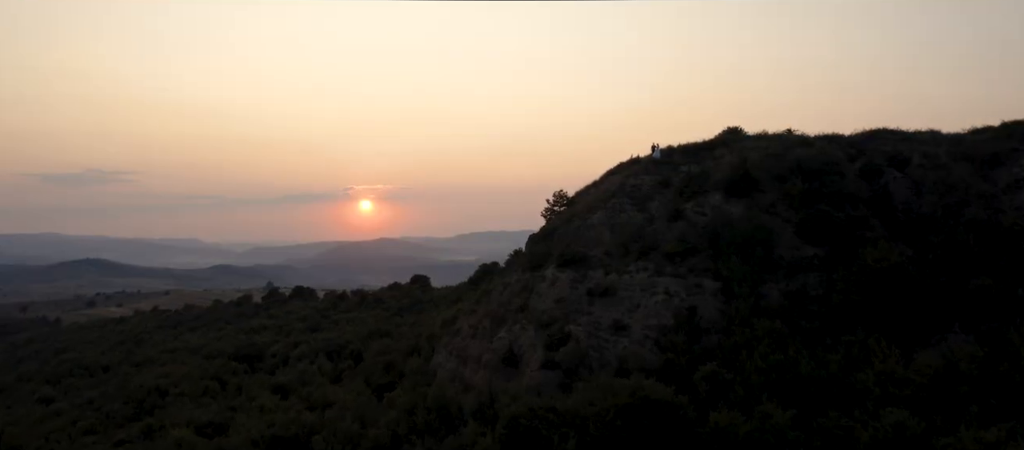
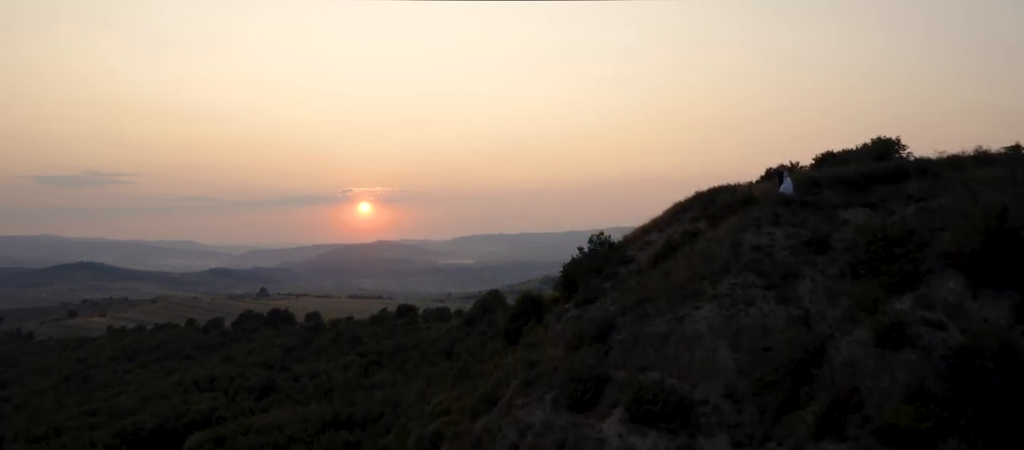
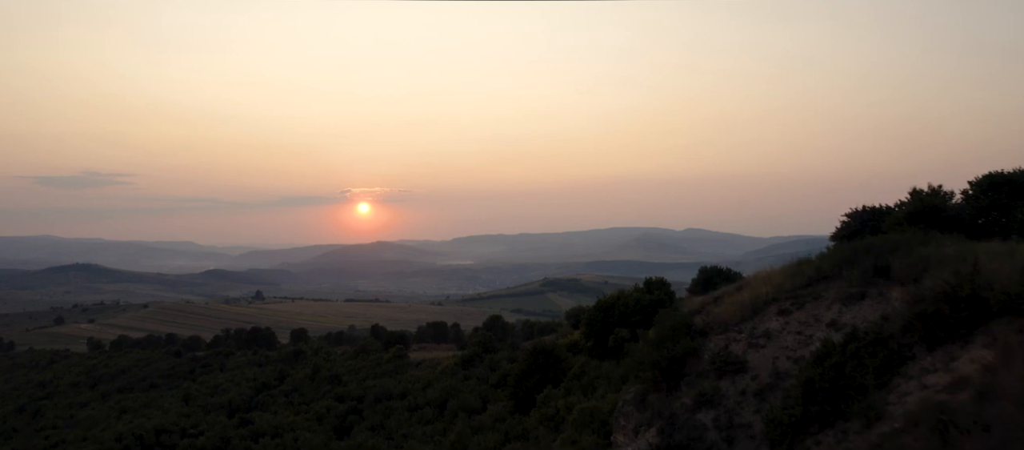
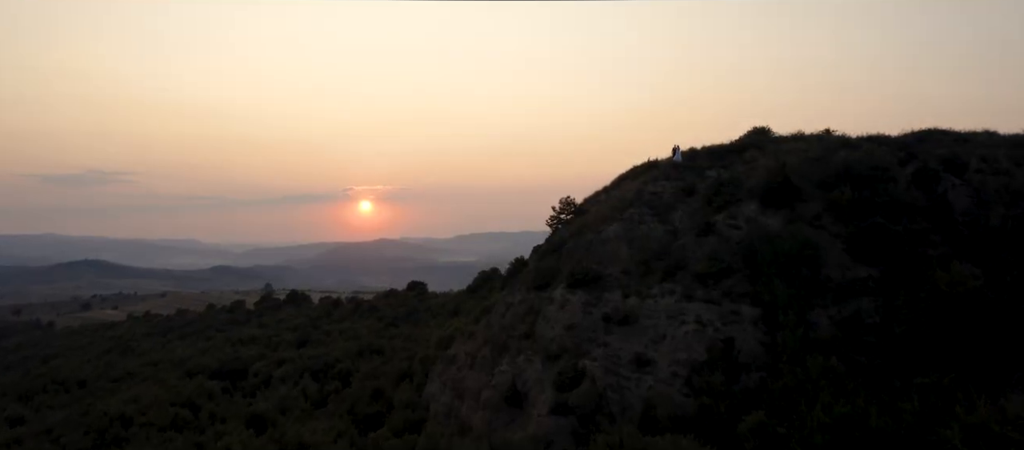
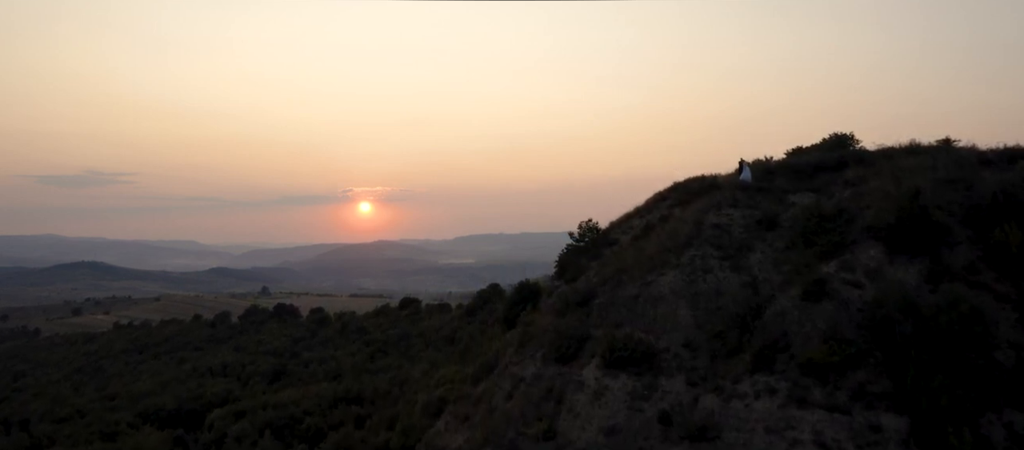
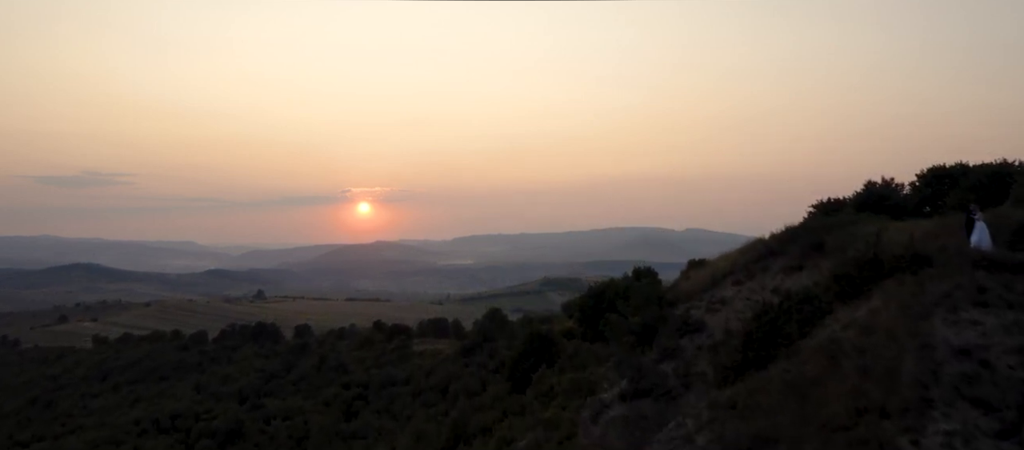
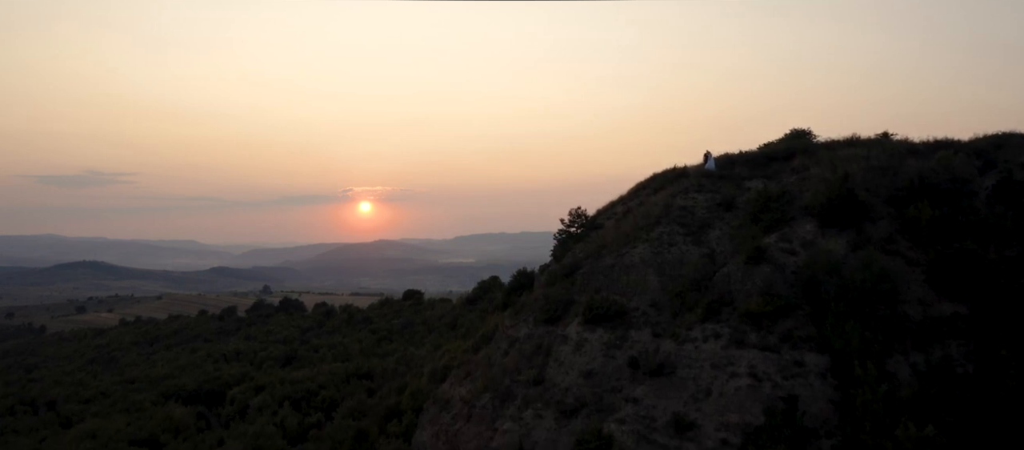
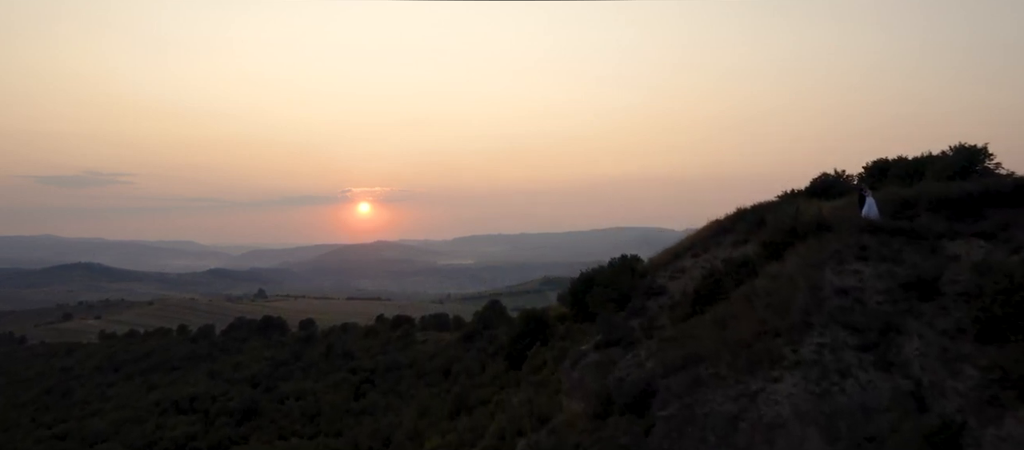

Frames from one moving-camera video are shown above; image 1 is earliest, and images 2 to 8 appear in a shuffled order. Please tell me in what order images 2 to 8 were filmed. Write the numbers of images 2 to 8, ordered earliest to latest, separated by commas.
4, 7, 5, 2, 8, 6, 3
